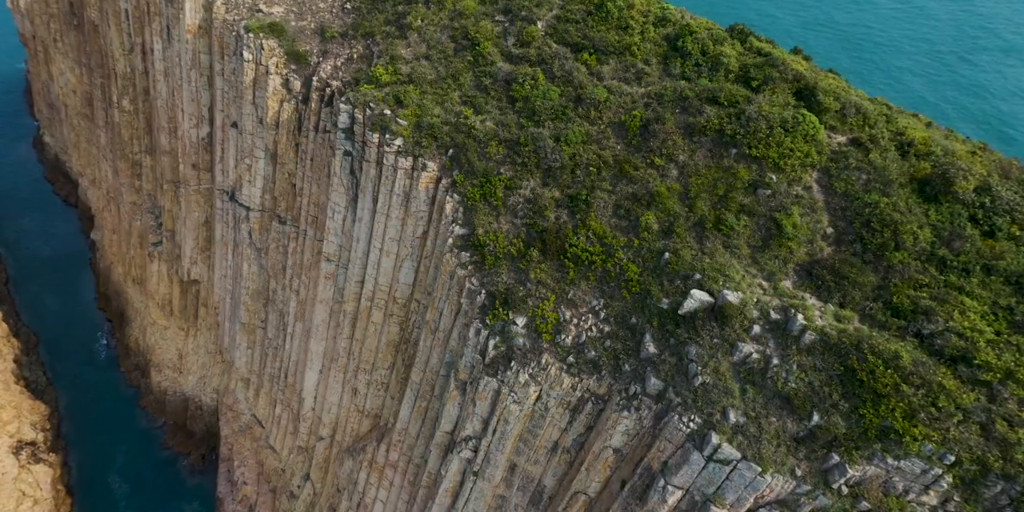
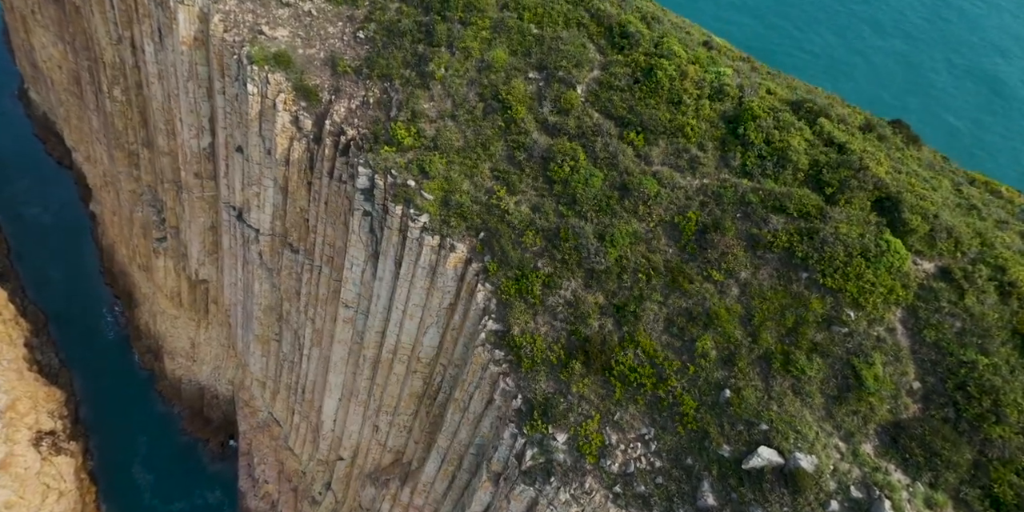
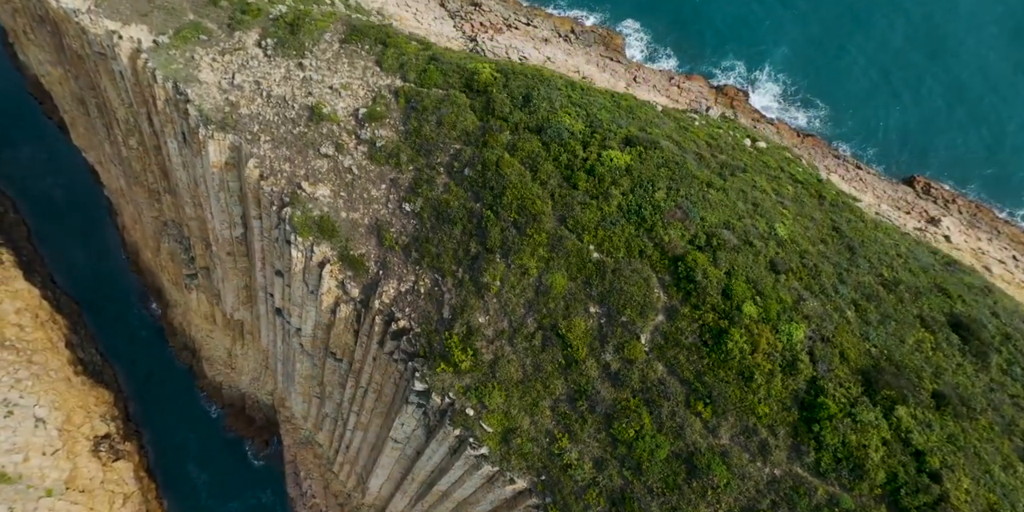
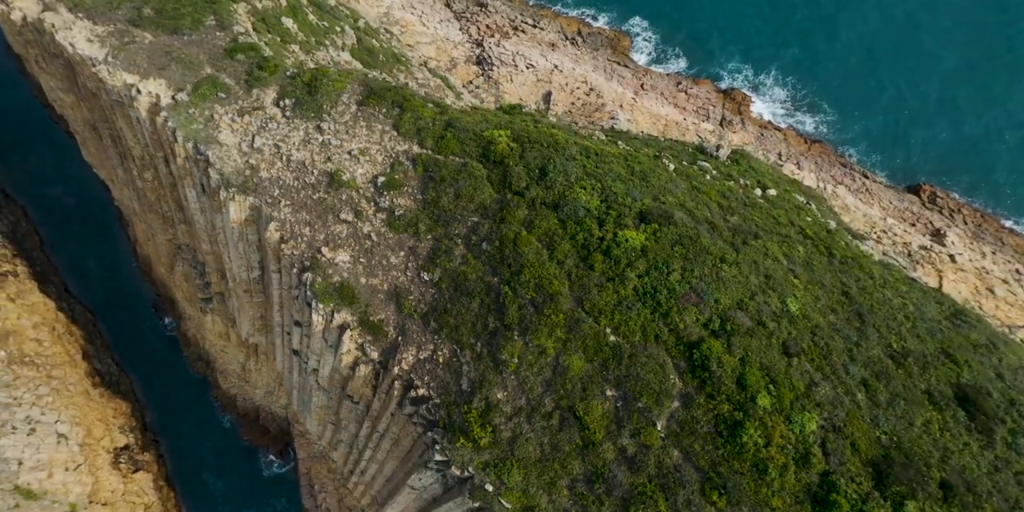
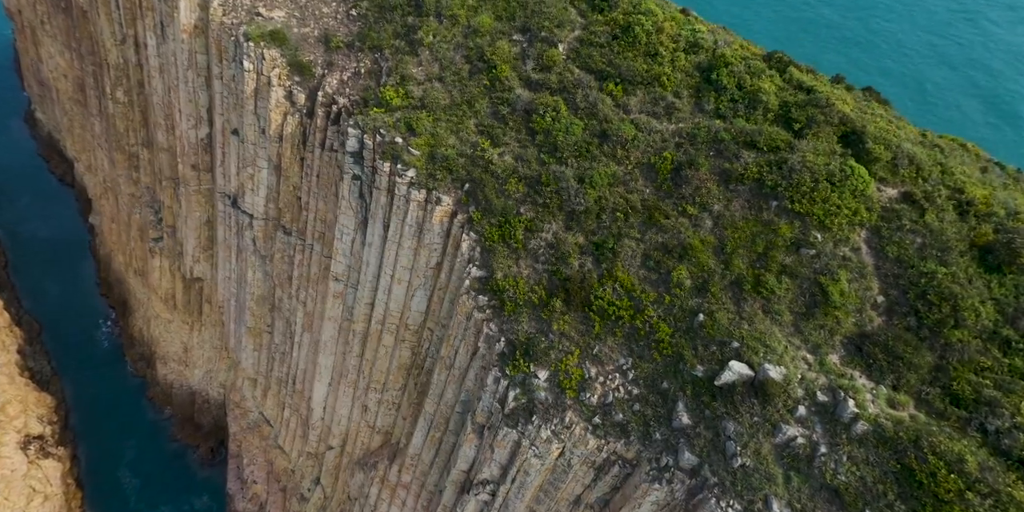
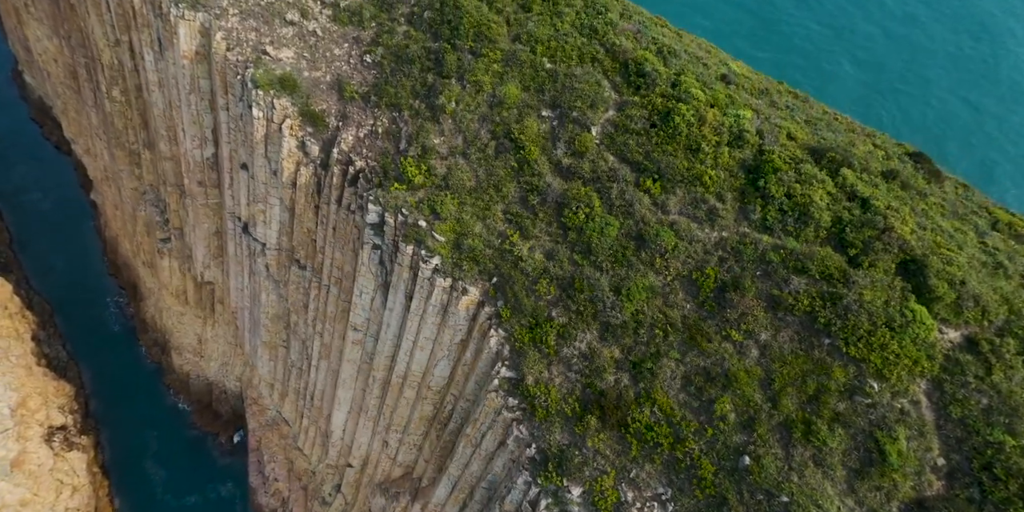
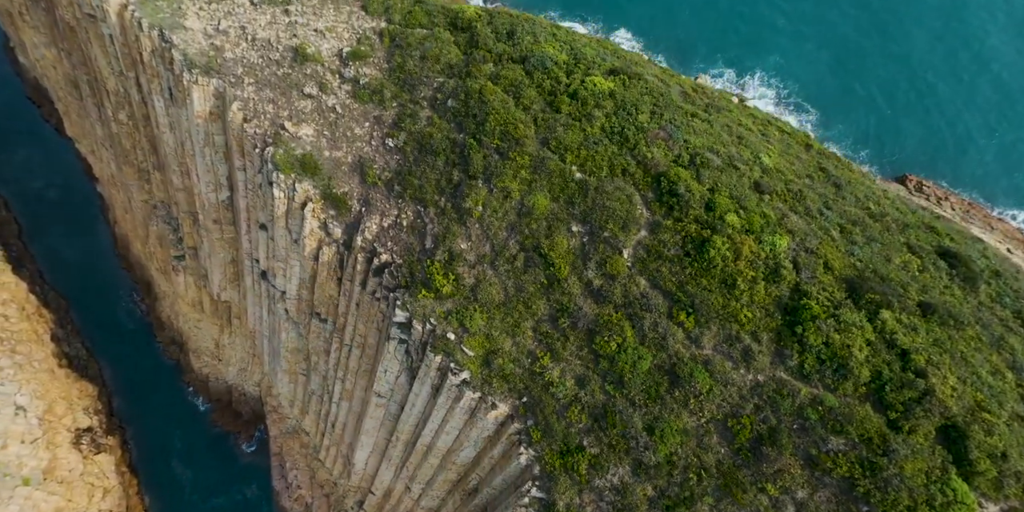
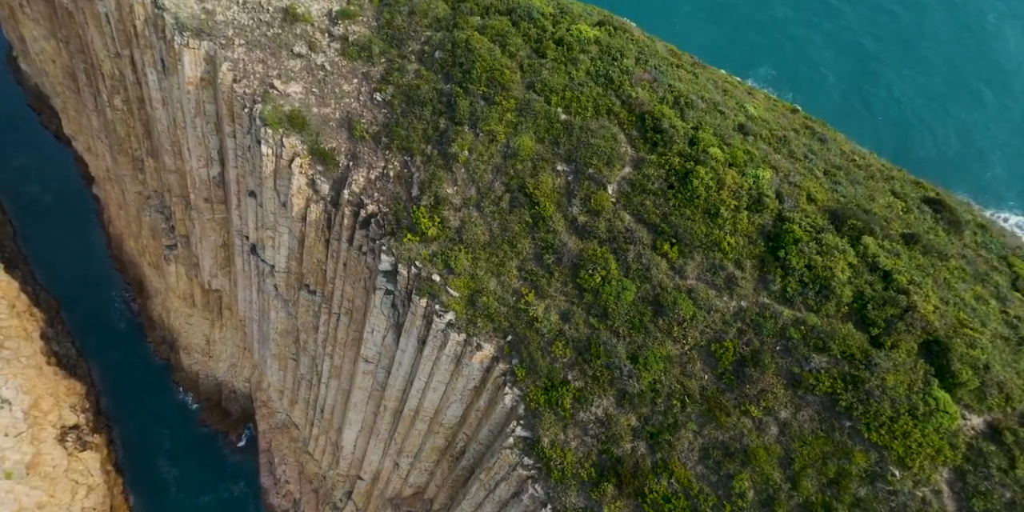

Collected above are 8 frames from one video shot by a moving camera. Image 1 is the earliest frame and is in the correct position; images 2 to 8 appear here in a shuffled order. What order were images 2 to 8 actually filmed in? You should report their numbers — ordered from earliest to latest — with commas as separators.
5, 2, 6, 8, 7, 3, 4
